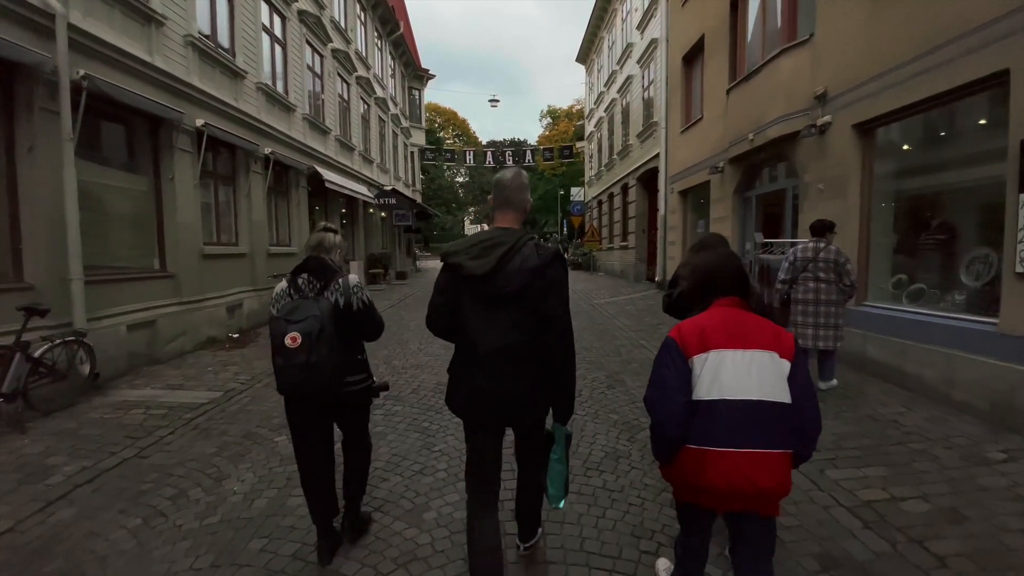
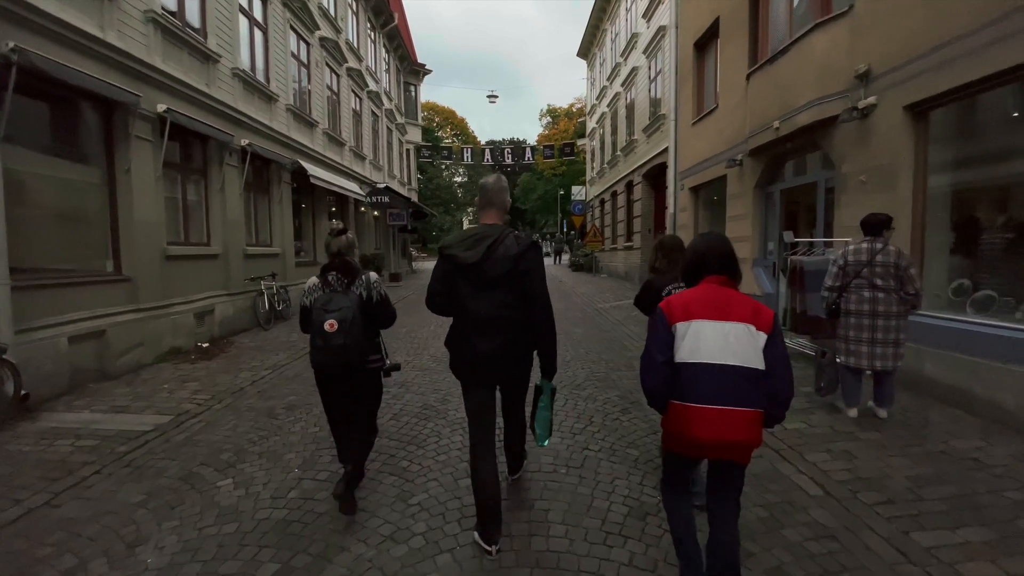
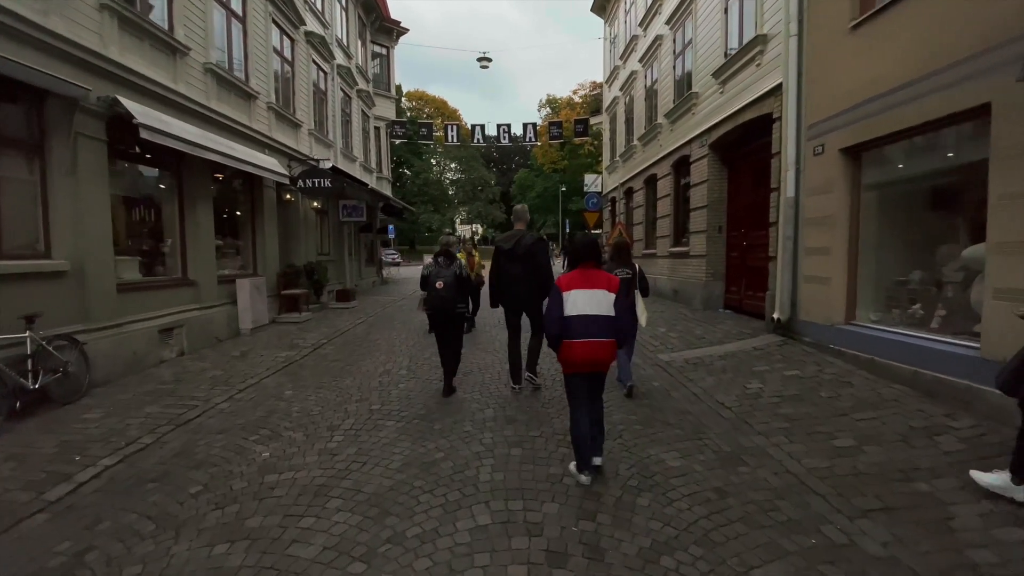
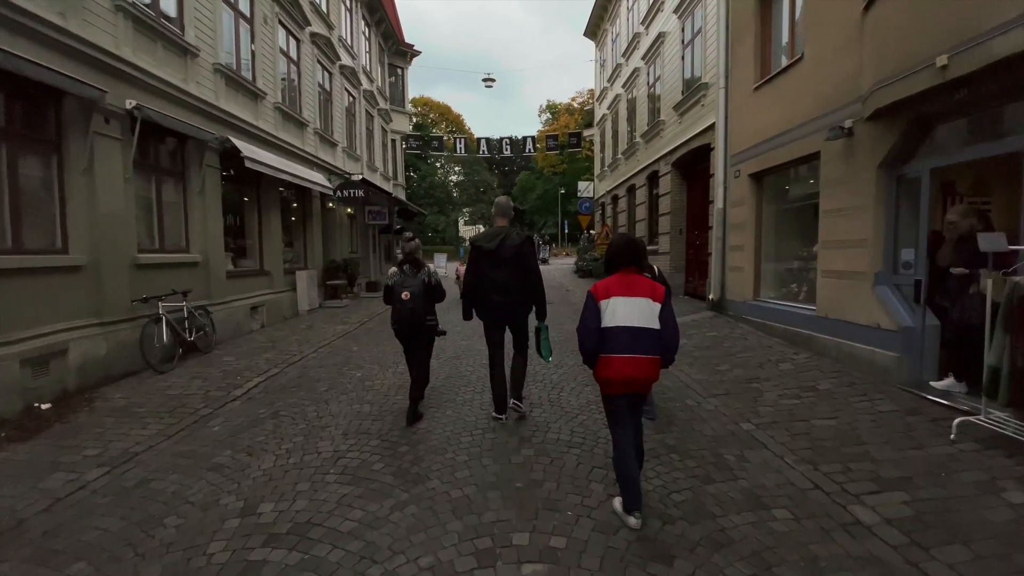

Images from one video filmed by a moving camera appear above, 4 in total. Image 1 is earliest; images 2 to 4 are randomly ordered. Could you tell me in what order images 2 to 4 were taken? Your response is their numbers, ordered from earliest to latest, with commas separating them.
2, 4, 3
